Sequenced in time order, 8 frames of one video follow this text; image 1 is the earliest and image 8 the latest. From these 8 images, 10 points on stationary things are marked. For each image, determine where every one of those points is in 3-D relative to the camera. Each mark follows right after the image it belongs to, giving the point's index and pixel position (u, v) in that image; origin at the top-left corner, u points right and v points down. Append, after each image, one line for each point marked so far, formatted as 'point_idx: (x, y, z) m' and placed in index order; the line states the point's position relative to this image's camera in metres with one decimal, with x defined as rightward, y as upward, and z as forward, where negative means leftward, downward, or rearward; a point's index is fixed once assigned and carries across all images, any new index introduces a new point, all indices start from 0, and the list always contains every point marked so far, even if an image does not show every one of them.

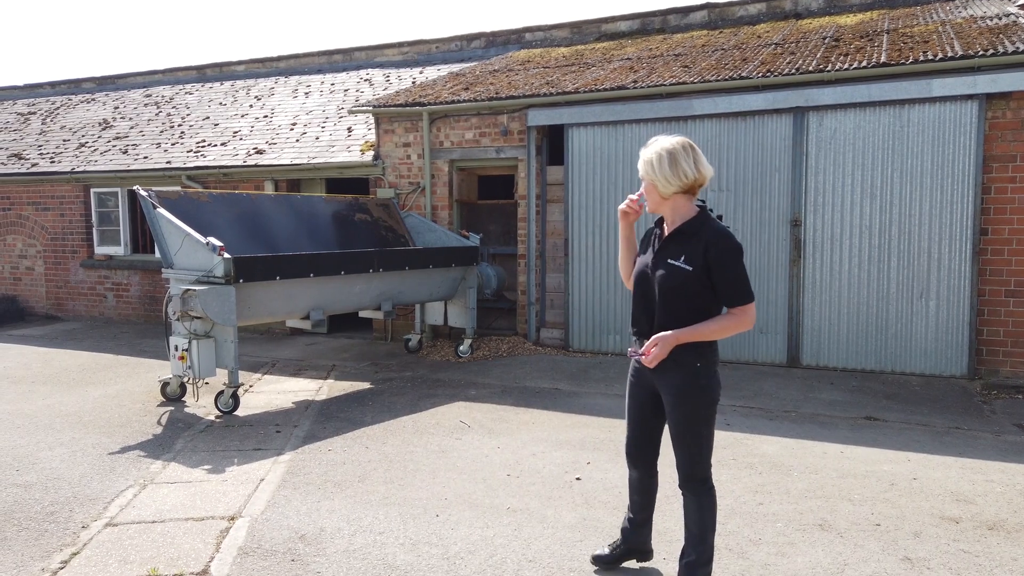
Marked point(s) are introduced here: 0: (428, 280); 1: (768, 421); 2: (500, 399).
0: (-0.9, +0.1, +7.8) m
1: (+2.0, -1.0, +5.7) m
2: (-0.1, -1.0, +6.5) m
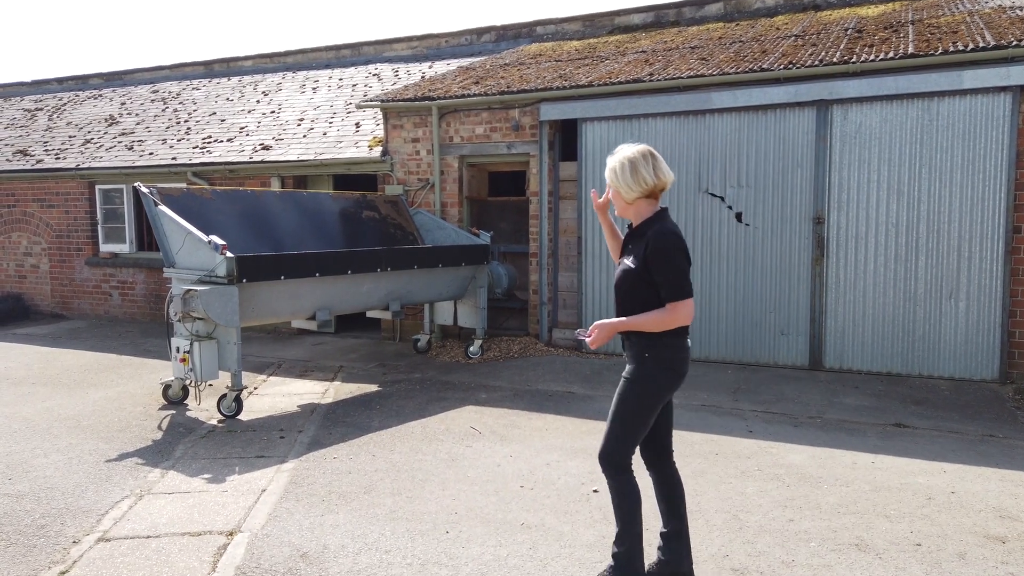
0: (-0.8, +0.1, +7.6) m
1: (+2.1, -1.0, +5.5) m
2: (0.0, -1.0, +6.2) m
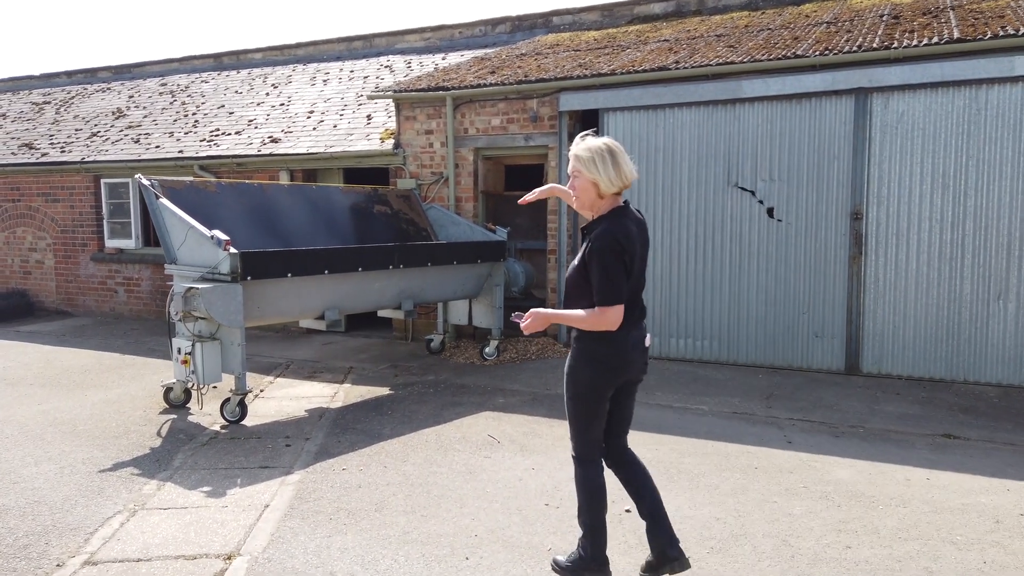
0: (-0.6, +0.1, +7.3) m
1: (+2.2, -1.0, +5.1) m
2: (+0.2, -1.0, +5.9) m
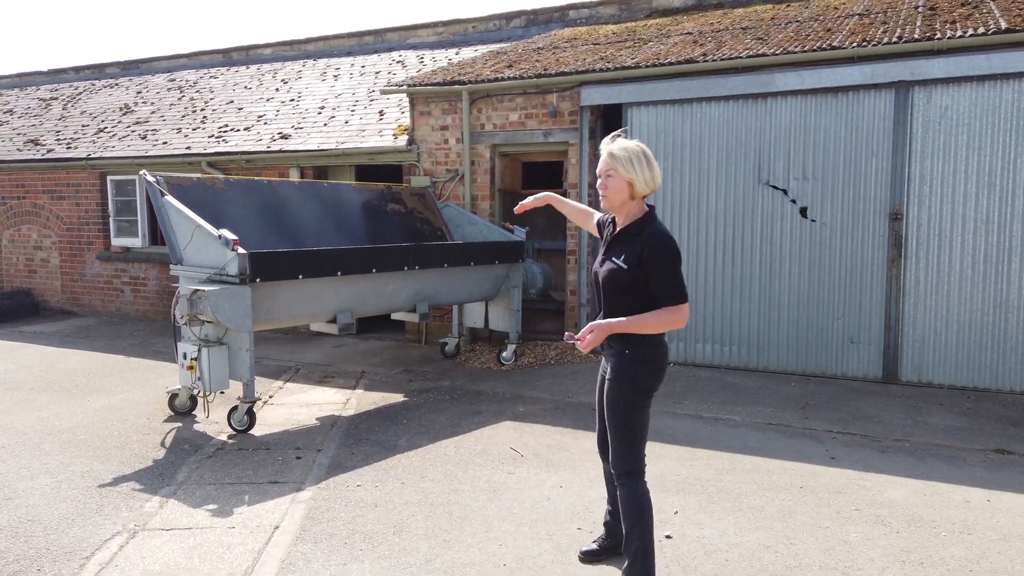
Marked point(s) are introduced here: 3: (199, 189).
0: (-0.4, +0.1, +7.0) m
1: (+2.4, -1.1, +4.8) m
2: (+0.3, -1.0, +5.6) m
3: (-2.5, +0.8, +5.9) m
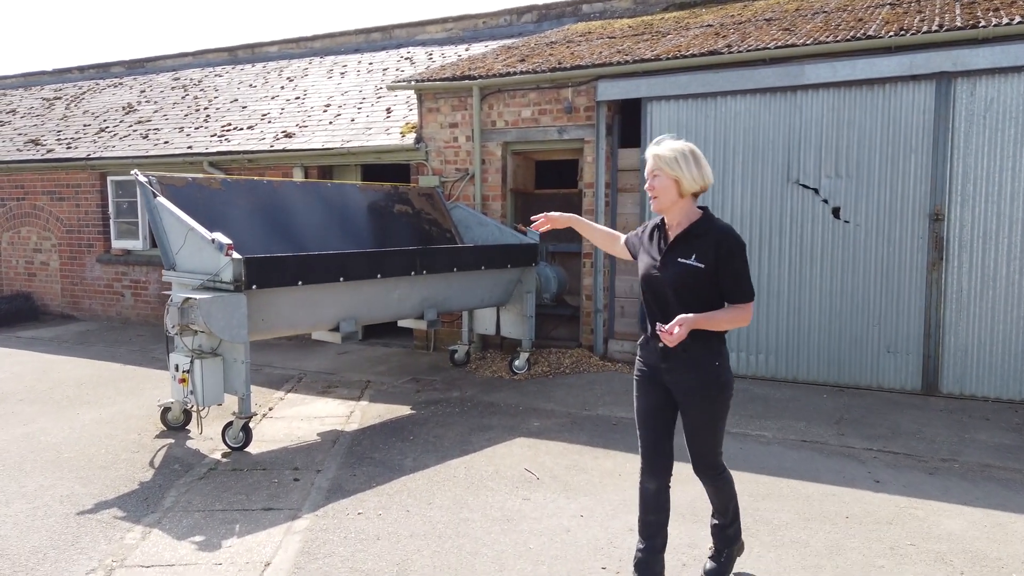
0: (-0.3, 0.0, +6.6) m
1: (+2.5, -1.1, +4.4) m
2: (+0.4, -1.0, +5.2) m
3: (-2.4, +0.7, +5.5) m
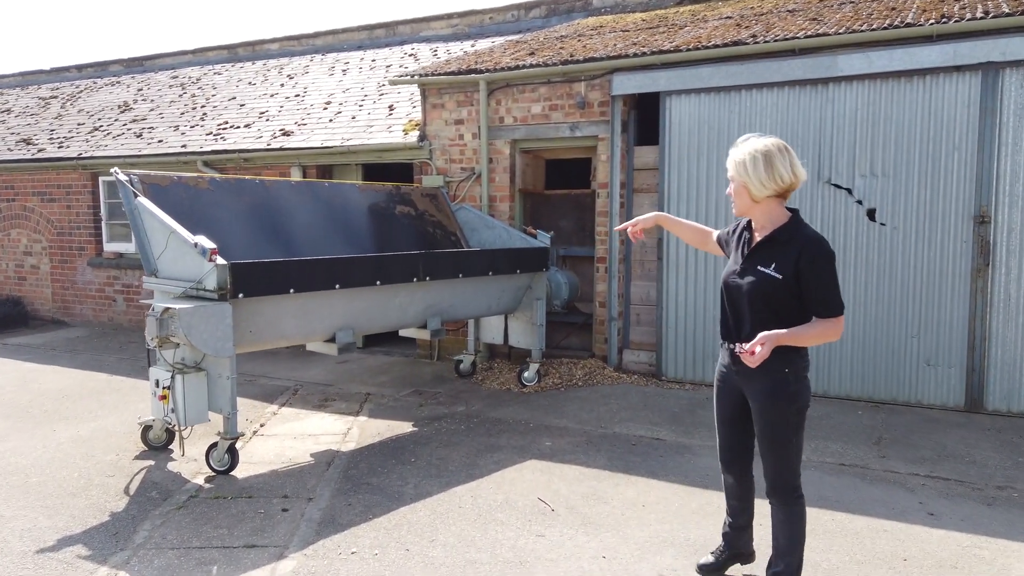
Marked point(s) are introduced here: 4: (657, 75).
0: (-0.2, 0.0, +6.2) m
1: (+2.5, -1.2, +3.9) m
2: (+0.5, -1.1, +4.8) m
3: (-2.3, +0.7, +5.1) m
4: (+1.2, +1.8, +6.3) m
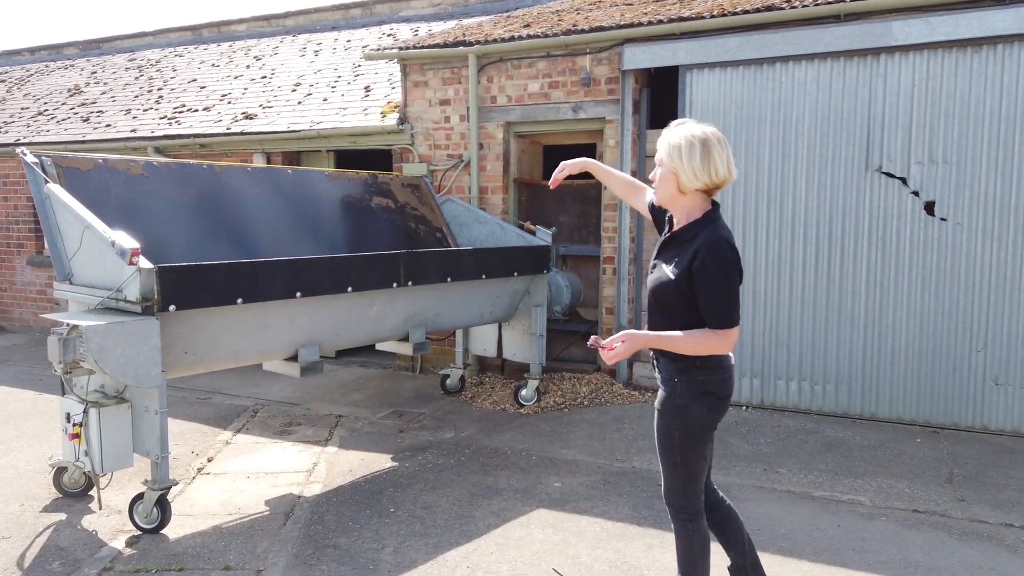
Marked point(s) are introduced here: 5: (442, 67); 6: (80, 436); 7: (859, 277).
0: (-0.2, -0.1, +5.3) m
1: (+2.6, -1.2, +3.1) m
2: (+0.5, -1.1, +3.9) m
3: (-2.3, +0.6, +4.2) m
4: (+1.2, +1.8, +5.5) m
5: (-0.6, +1.9, +6.5) m
6: (-2.1, -0.7, +3.6) m
7: (+2.4, +0.1, +5.1) m
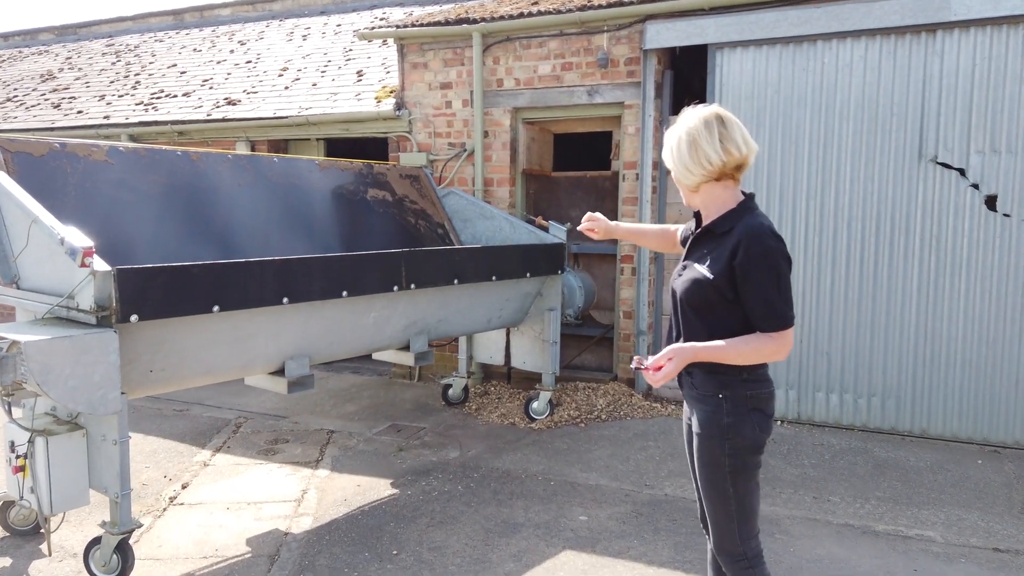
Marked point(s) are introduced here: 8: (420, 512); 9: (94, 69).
0: (-0.2, -0.1, +4.7) m
1: (+2.7, -1.3, +2.6) m
2: (+0.6, -1.2, +3.4) m
3: (-2.2, +0.6, +3.6) m
4: (+1.3, +1.8, +4.9) m
5: (-0.6, +1.9, +6.0) m
6: (-2.0, -0.7, +3.0) m
7: (+2.5, +0.1, +4.6) m
8: (-0.5, -1.1, +3.7) m
9: (-5.9, +3.1, +10.5) m
